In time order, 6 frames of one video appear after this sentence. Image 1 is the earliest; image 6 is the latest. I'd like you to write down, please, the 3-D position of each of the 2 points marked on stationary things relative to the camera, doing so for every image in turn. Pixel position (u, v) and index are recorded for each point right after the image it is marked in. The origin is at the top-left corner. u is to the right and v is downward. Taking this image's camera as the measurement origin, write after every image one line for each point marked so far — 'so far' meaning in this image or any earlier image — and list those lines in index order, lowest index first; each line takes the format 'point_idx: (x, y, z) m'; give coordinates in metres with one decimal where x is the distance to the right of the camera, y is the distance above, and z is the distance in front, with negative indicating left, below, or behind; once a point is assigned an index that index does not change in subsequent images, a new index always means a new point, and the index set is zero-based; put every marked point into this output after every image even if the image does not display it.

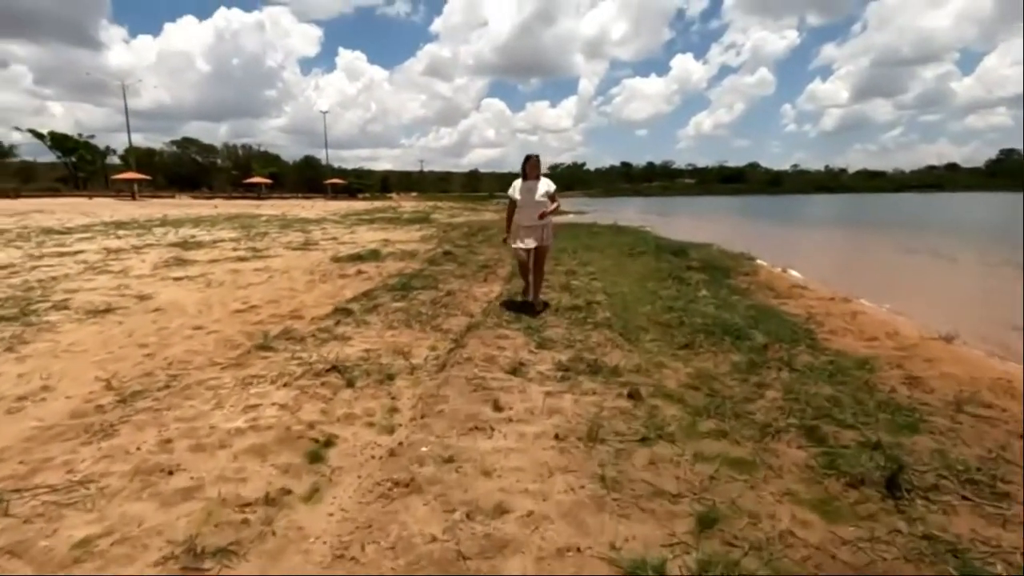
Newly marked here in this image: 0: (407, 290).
0: (-1.8, 0.0, +9.3) m
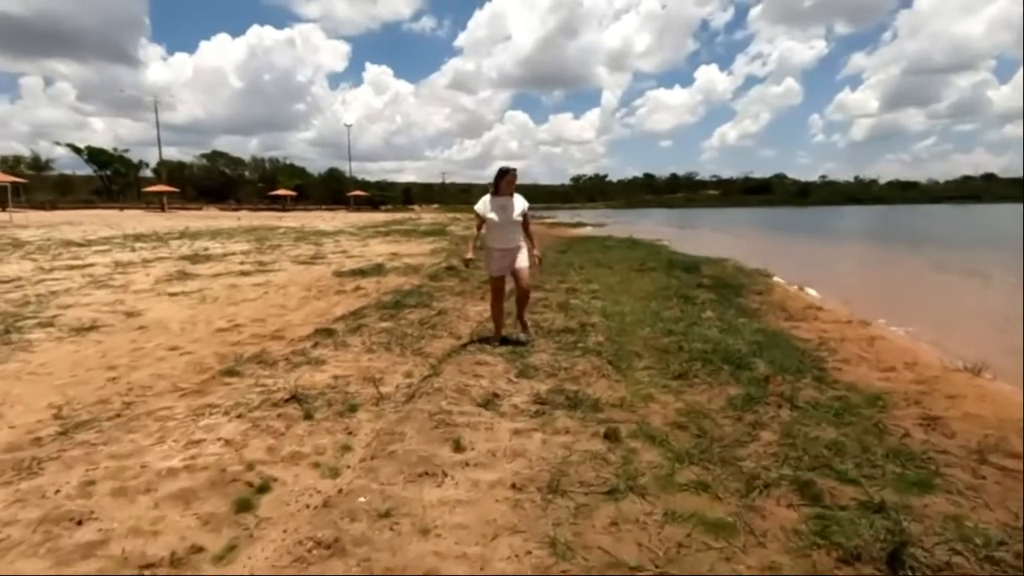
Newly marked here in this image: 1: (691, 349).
0: (-1.9, -0.3, +9.0) m
1: (+2.2, -0.8, +6.6) m
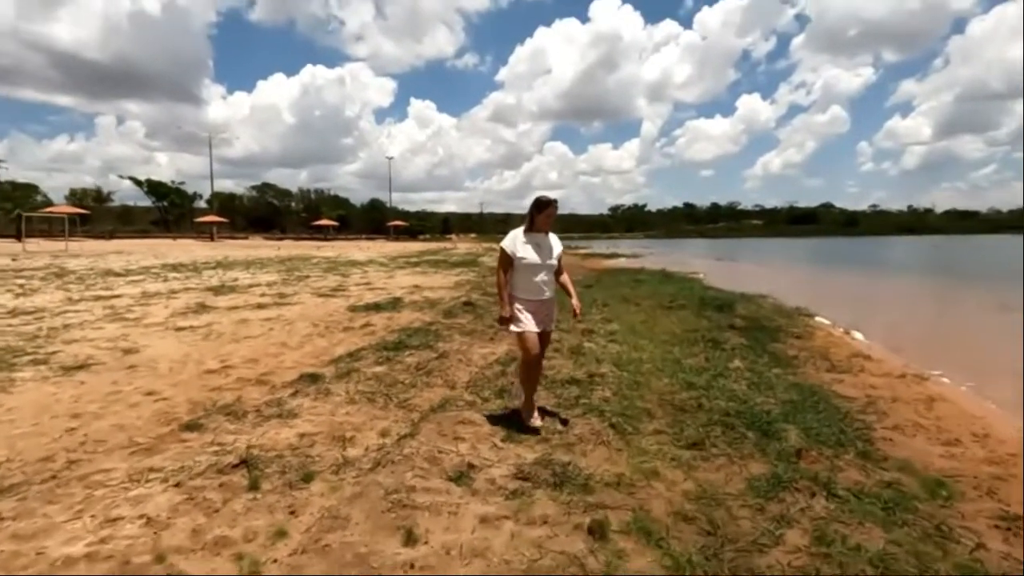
0: (-1.8, -1.0, +8.4) m
1: (+2.2, -1.3, +5.8) m
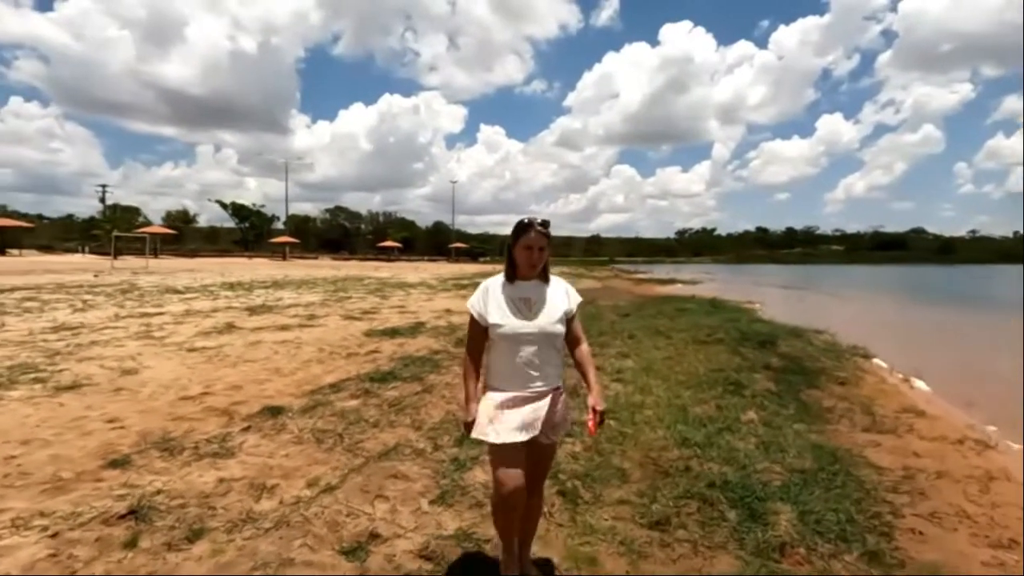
0: (-1.9, -1.4, +8.0) m
1: (+1.7, -1.7, +4.9) m
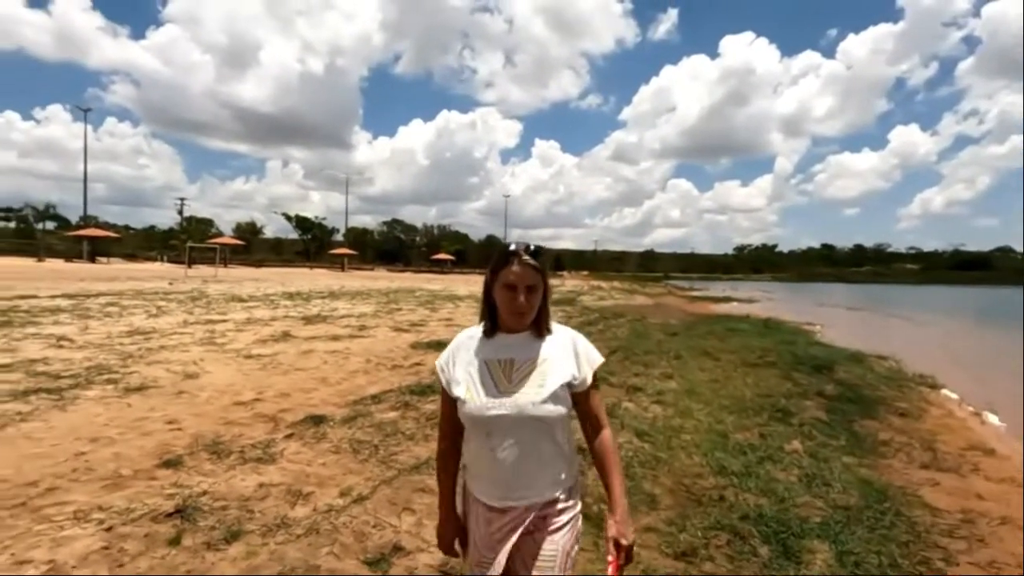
0: (-1.3, -1.6, +8.1) m
1: (+2.0, -1.9, +4.7) m
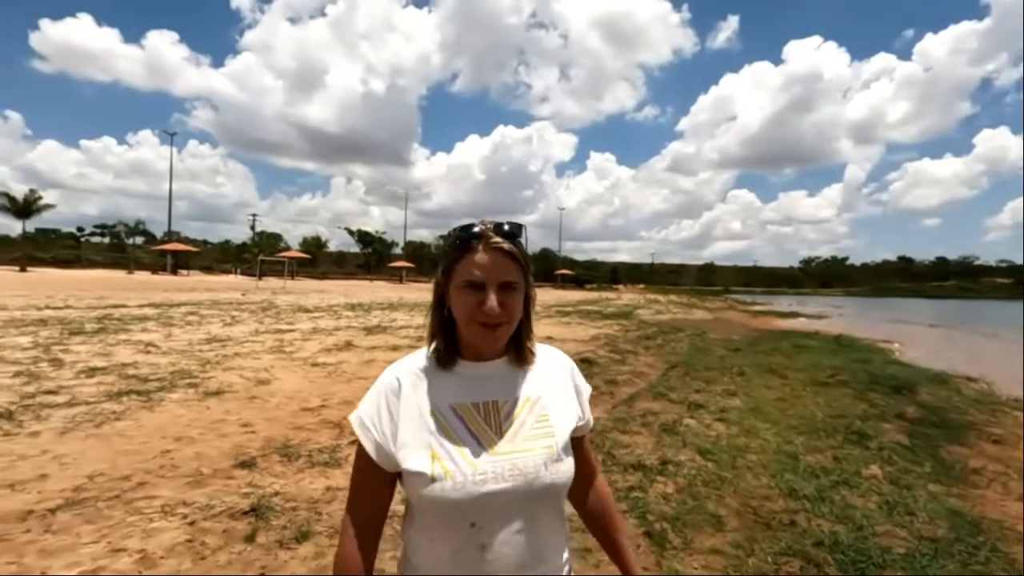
0: (-0.5, -1.8, +8.2) m
1: (+2.5, -2.0, +4.4) m
